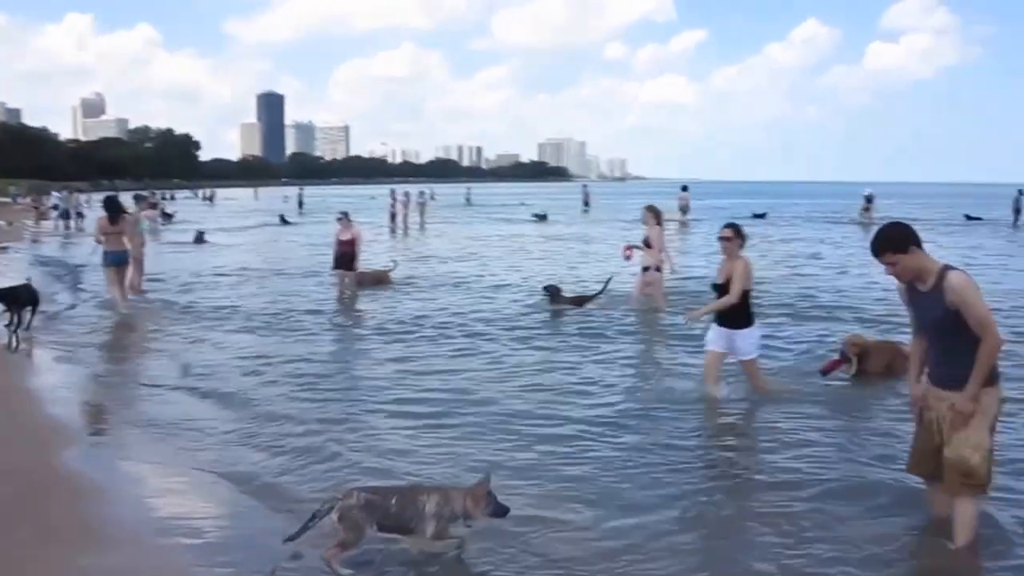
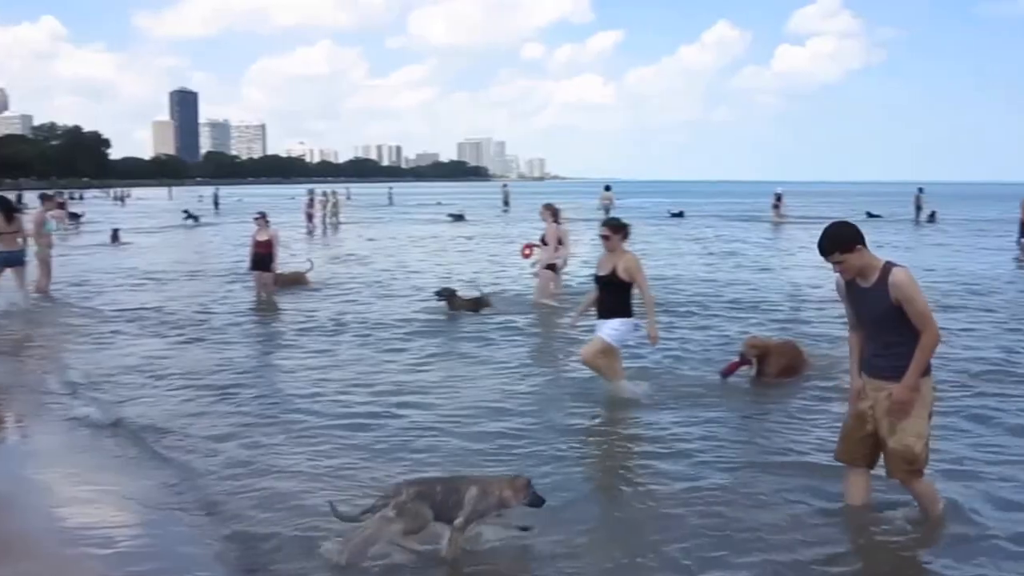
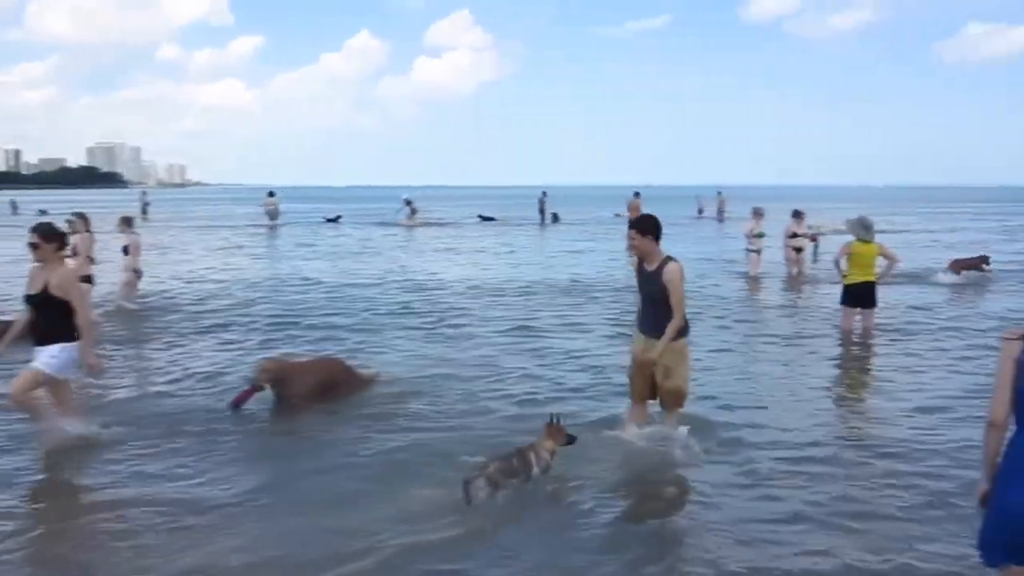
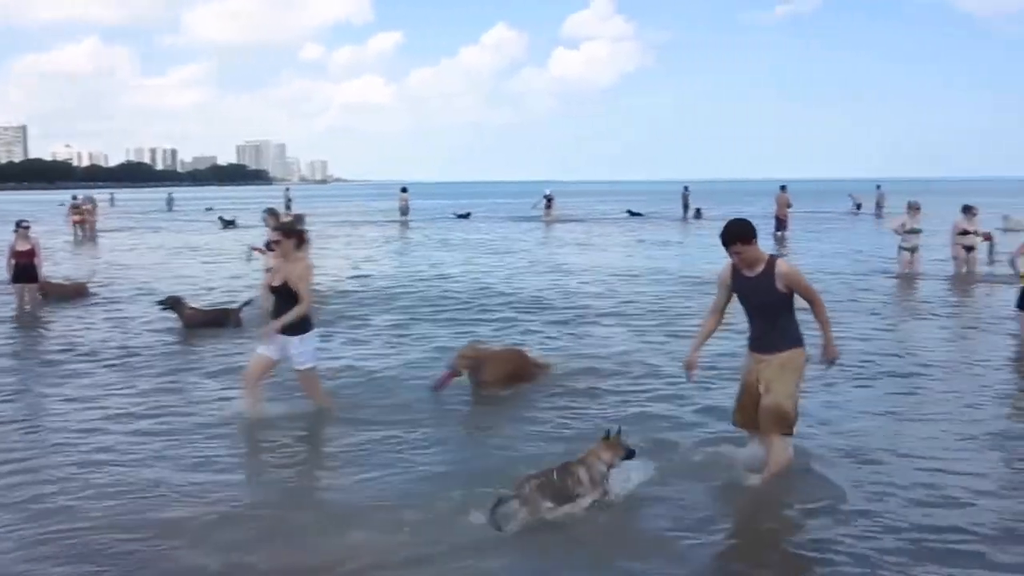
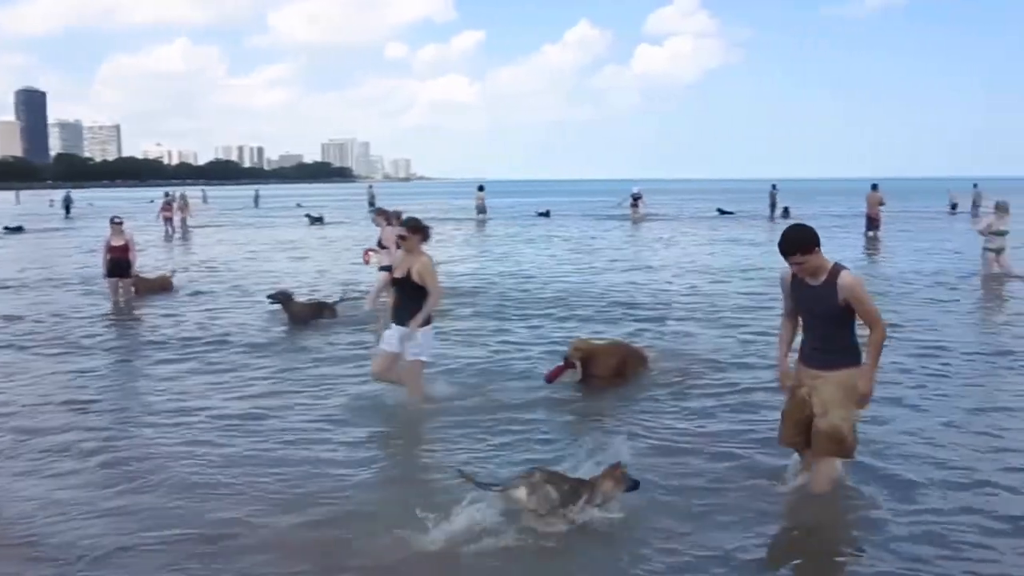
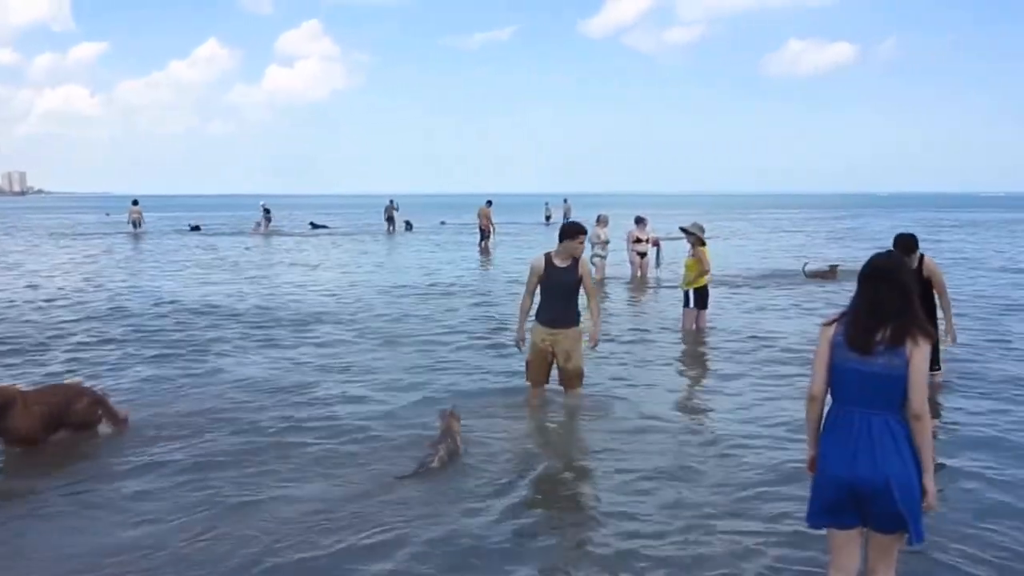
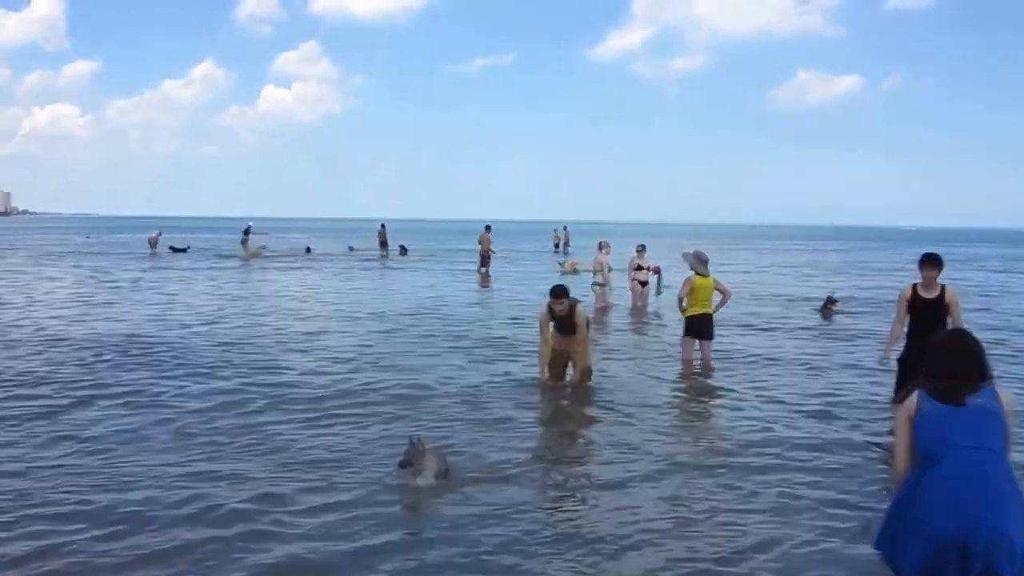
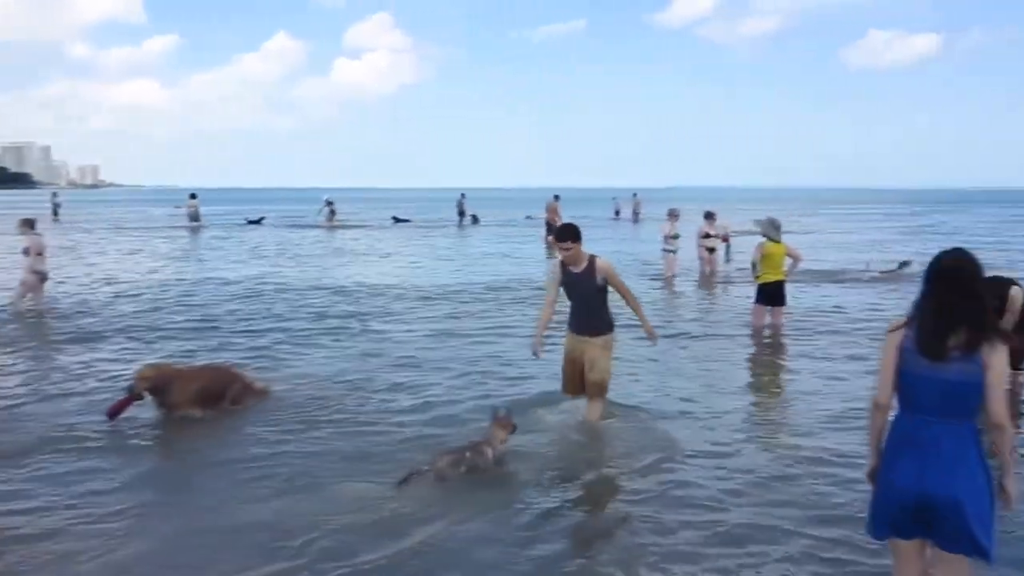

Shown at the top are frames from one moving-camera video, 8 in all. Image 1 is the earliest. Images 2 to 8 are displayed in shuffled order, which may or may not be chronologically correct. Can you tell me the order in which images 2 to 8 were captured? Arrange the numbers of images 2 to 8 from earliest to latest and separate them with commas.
2, 5, 4, 3, 8, 6, 7
